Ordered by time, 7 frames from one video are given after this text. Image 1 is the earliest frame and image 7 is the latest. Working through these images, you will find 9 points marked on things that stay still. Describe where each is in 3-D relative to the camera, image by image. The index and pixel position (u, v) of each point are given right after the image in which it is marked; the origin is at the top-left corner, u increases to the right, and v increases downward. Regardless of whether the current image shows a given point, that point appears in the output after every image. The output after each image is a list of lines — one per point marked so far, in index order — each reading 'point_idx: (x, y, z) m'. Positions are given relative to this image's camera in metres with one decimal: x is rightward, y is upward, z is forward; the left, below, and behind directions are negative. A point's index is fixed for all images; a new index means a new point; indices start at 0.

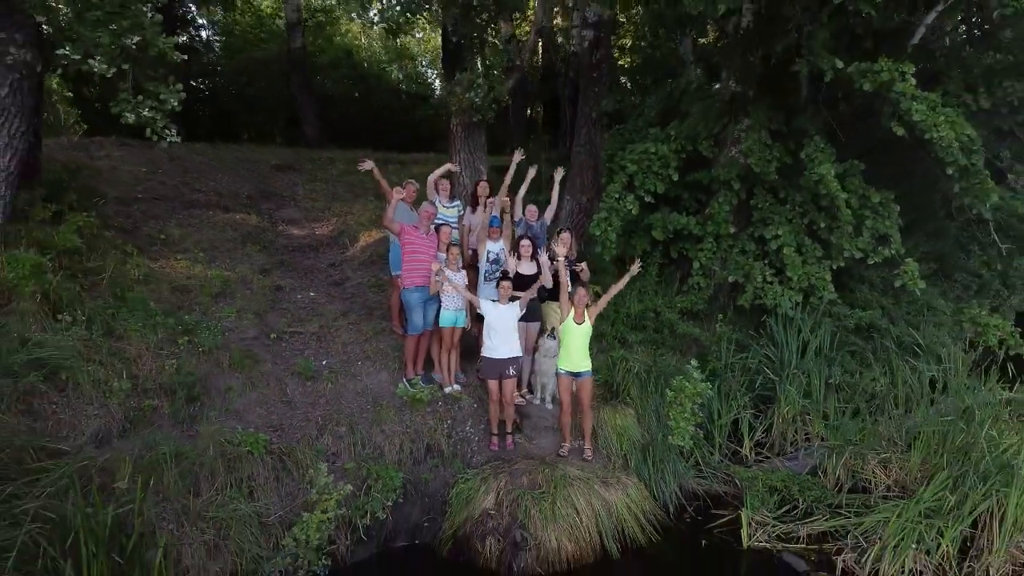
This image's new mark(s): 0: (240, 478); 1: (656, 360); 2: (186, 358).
0: (-1.2, -0.8, +3.2) m
1: (+0.9, -0.5, +4.7) m
2: (-1.6, -0.3, +3.7) m
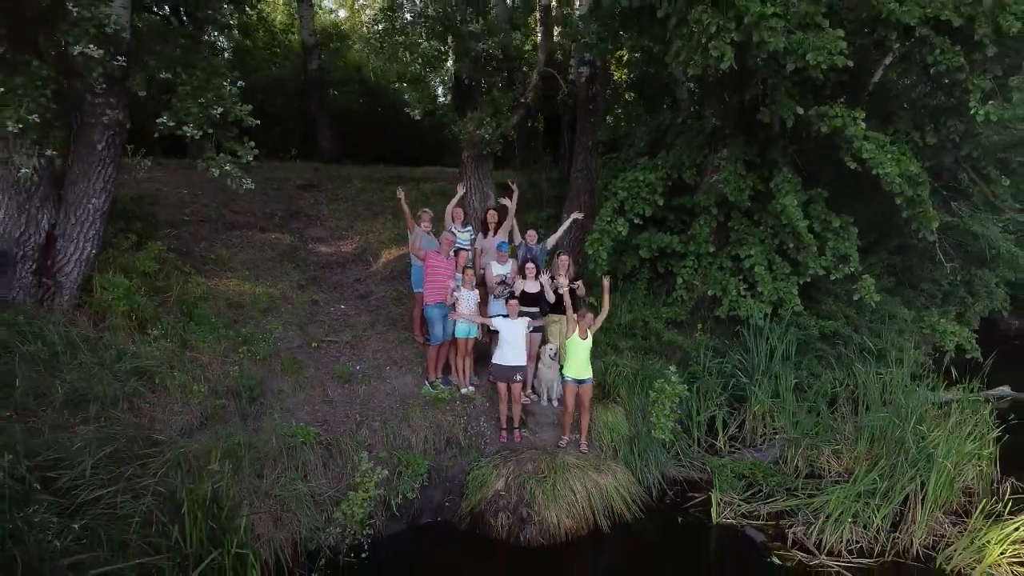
0: (-1.1, -0.9, +4.0) m
1: (+0.9, -0.6, +5.5) m
2: (-1.5, -0.4, +4.4) m
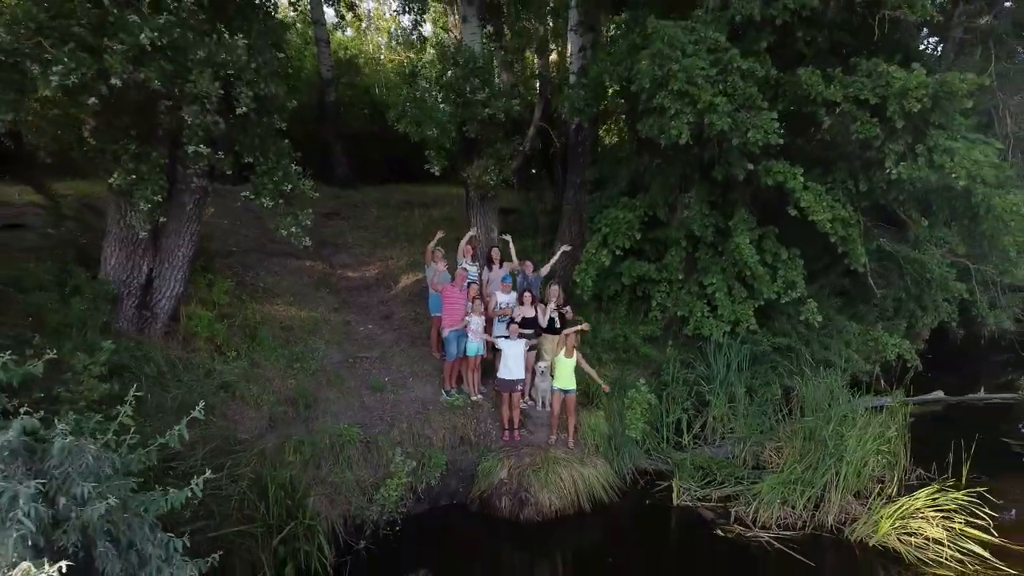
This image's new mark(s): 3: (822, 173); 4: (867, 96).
0: (-1.1, -1.1, +5.0) m
1: (+1.0, -0.8, +6.5) m
2: (-1.5, -0.7, +5.4) m
3: (+2.7, +1.0, +6.6) m
4: (+2.6, +1.4, +5.6) m
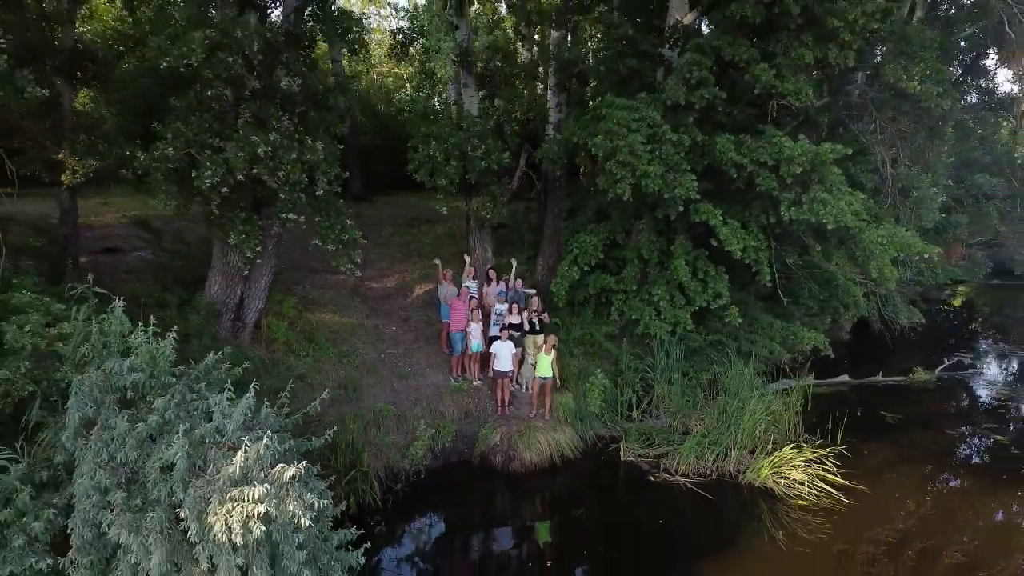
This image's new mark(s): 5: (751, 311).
0: (-1.2, -1.3, +7.1) m
1: (+0.9, -0.9, +8.6) m
2: (-1.6, -0.8, +7.4) m
3: (+2.6, +0.9, +8.6) m
4: (+2.5, +1.3, +7.6) m
5: (+3.0, -0.3, +9.4) m
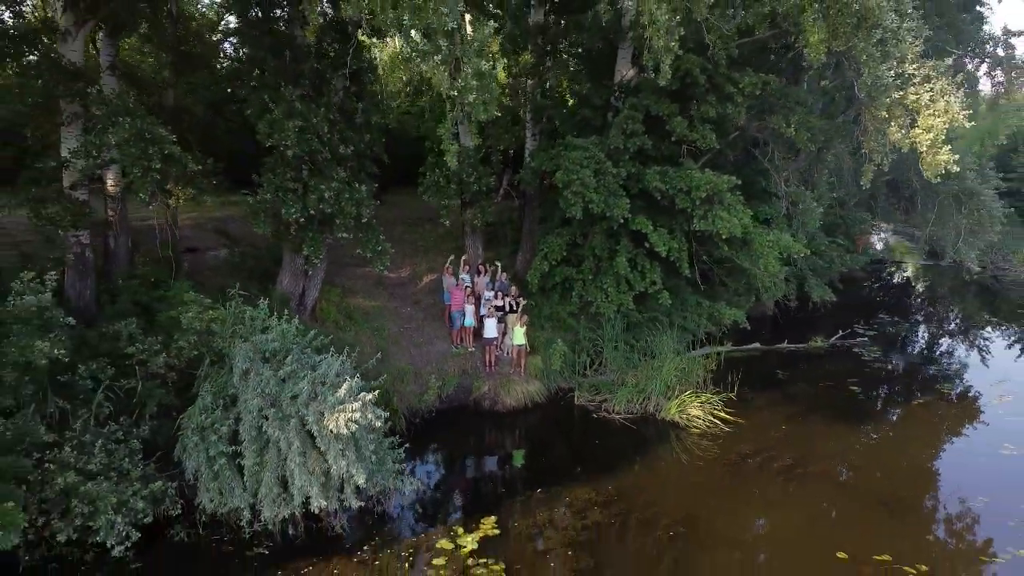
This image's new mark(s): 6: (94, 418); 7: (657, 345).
0: (-1.4, -1.2, +10.0) m
1: (+0.6, -0.7, +11.5) m
2: (-1.8, -0.7, +10.3) m
3: (+2.4, +1.0, +11.5) m
4: (+2.3, +1.4, +10.4) m
5: (+2.8, -0.1, +12.4) m
6: (-3.7, -1.1, +6.7) m
7: (+2.2, -0.9, +11.6) m
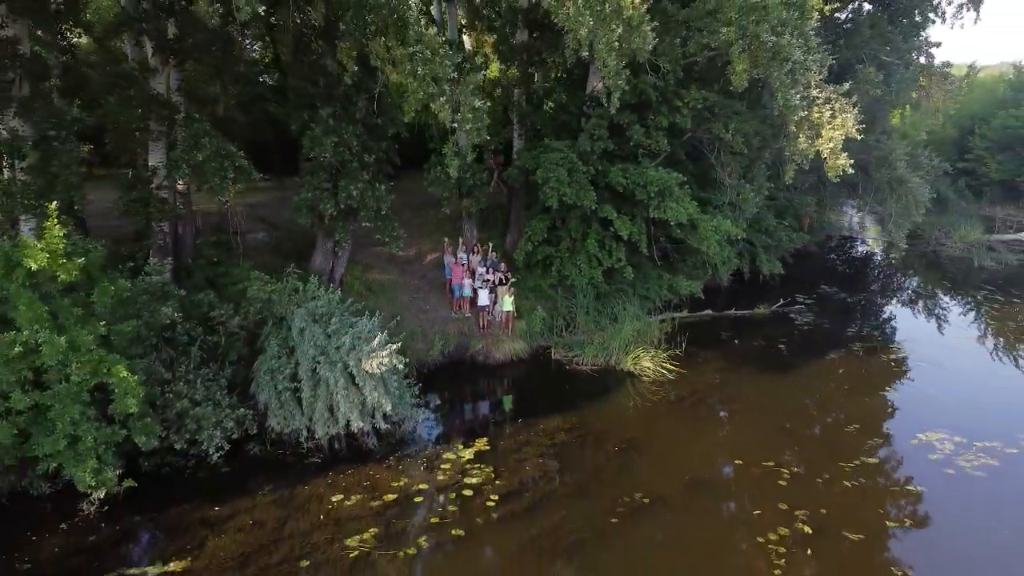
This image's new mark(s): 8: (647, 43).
0: (-1.6, -0.8, +12.4) m
1: (+0.4, -0.3, +14.0) m
2: (-2.0, -0.3, +12.8) m
3: (+2.2, +1.5, +13.9) m
4: (+2.1, +1.8, +12.8) m
5: (+2.6, +0.4, +14.8) m
6: (-3.9, -0.9, +9.1) m
7: (+2.0, -0.5, +14.0) m
8: (+1.8, +3.2, +10.0) m
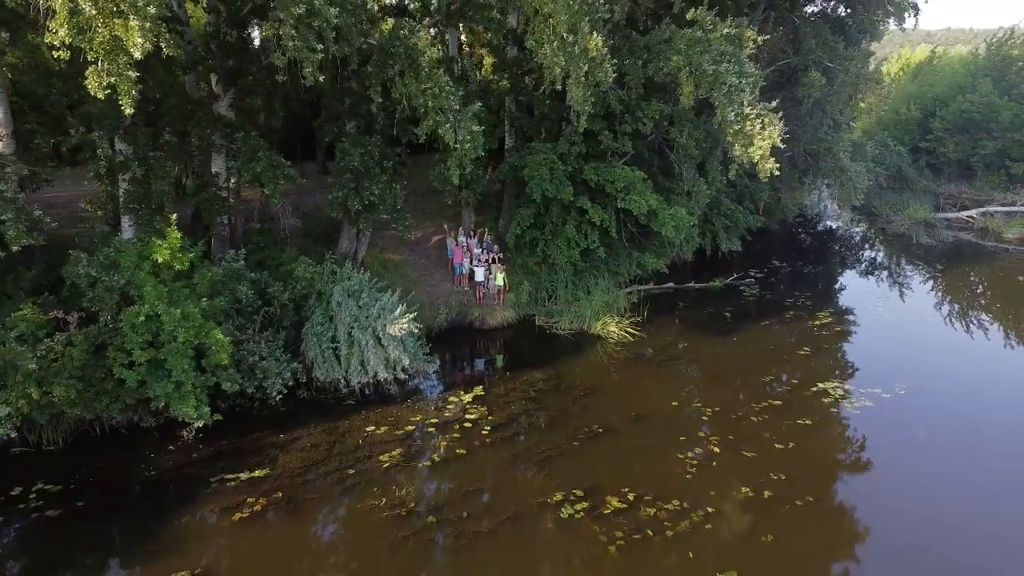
0: (-1.8, -0.4, +15.2) m
1: (+0.2, +0.2, +16.7) m
2: (-2.2, +0.1, +15.5) m
3: (+2.0, +2.0, +16.6) m
4: (+1.9, +2.2, +15.5) m
5: (+2.4, +0.9, +17.6) m
6: (-4.0, -0.6, +11.9) m
7: (+1.8, 0.0, +16.8) m
8: (+1.6, +3.5, +12.6) m
